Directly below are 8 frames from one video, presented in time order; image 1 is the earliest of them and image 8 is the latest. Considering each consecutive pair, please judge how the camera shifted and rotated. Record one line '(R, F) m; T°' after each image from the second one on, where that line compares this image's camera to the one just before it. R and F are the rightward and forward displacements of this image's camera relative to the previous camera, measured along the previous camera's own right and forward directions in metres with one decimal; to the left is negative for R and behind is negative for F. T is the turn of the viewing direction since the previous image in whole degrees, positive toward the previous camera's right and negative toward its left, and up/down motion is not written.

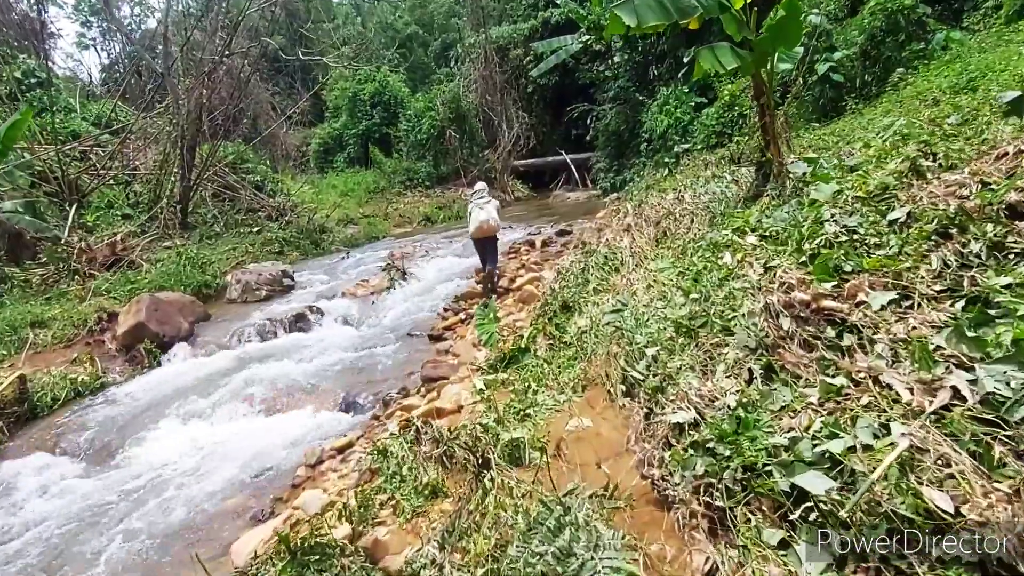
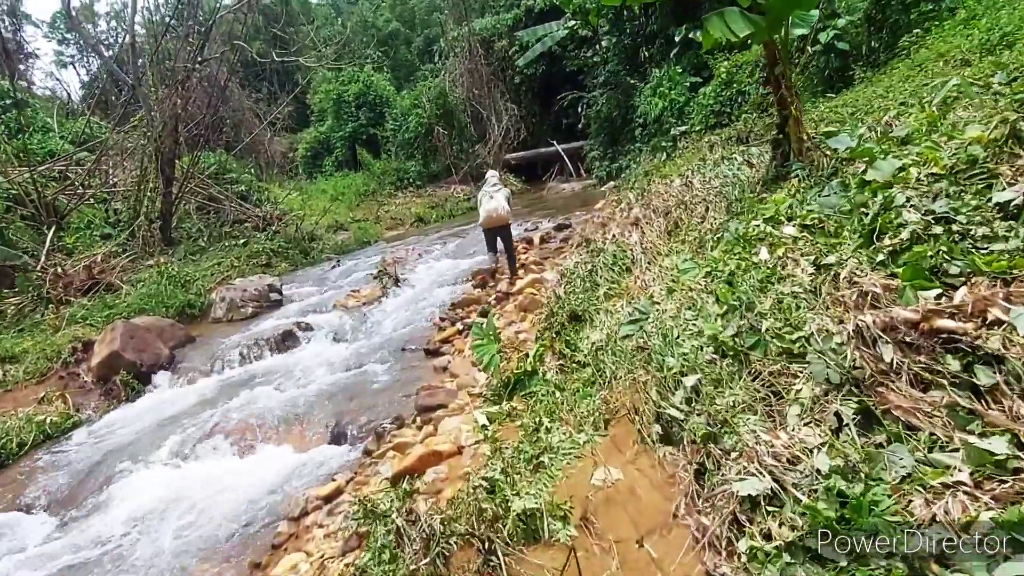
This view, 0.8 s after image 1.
(0.0, +0.5) m; 0°
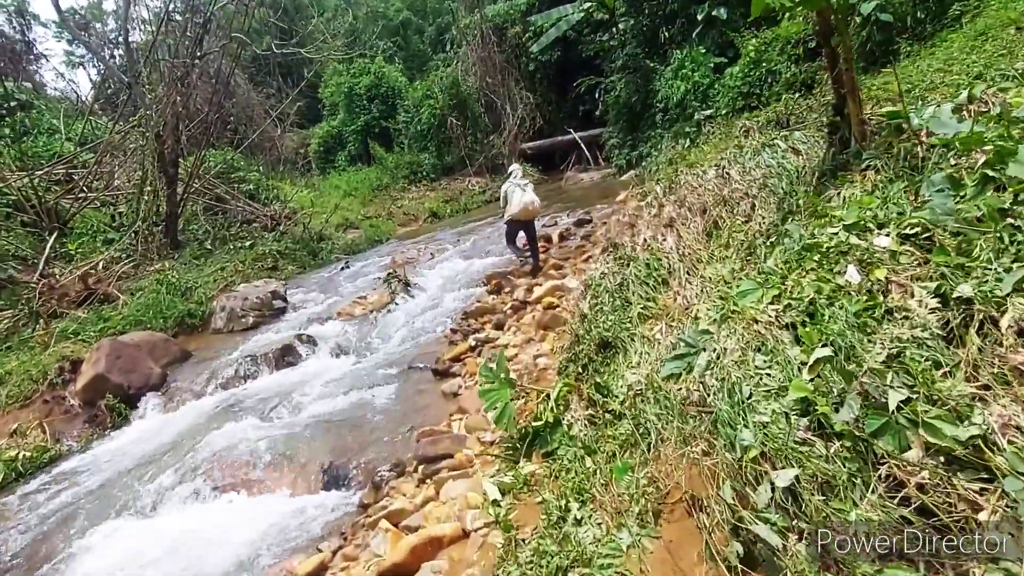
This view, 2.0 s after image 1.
(0.0, +0.6) m; -2°
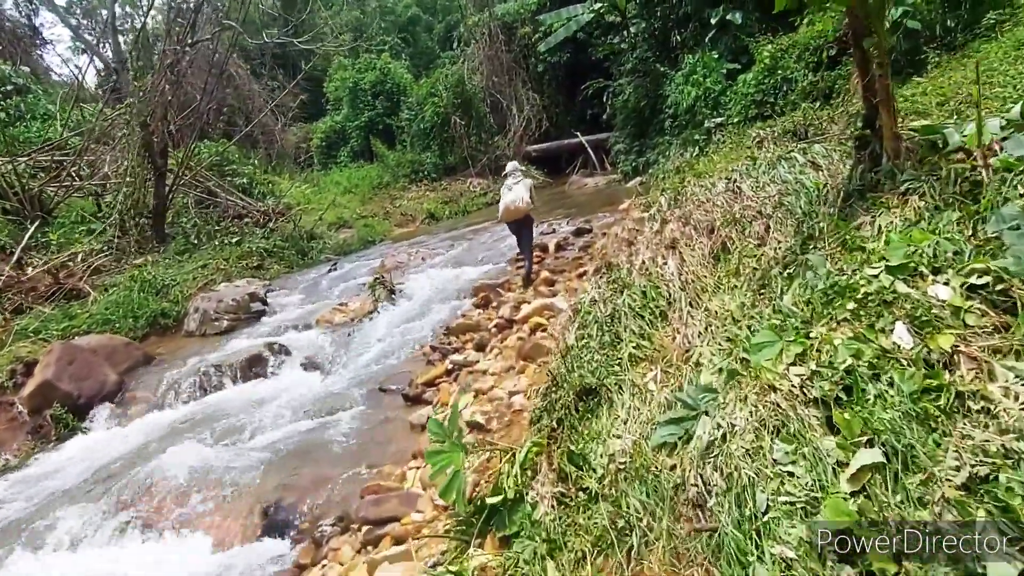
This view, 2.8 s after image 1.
(+0.1, +0.5) m; 0°
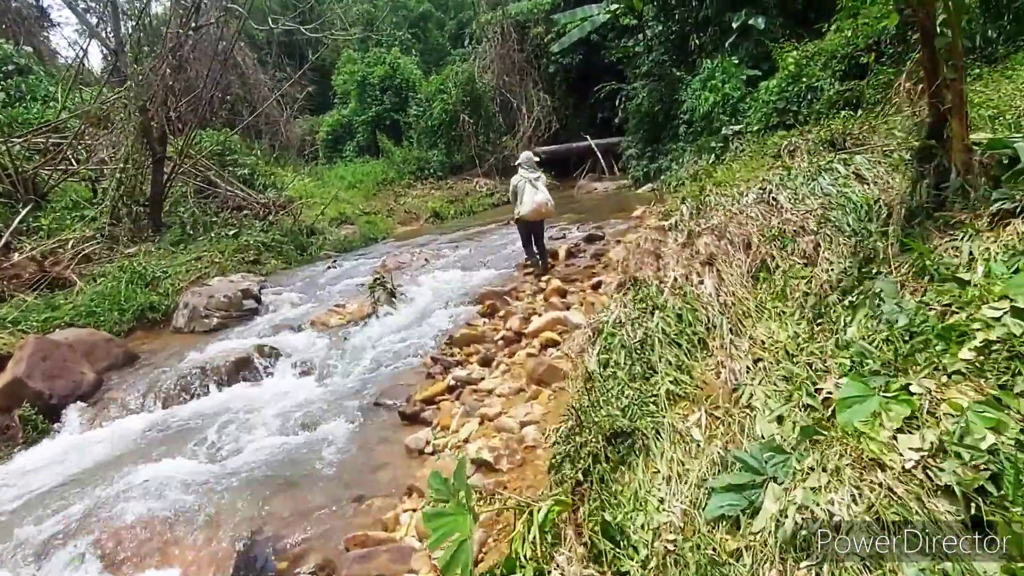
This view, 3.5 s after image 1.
(-0.1, +0.4) m; 0°
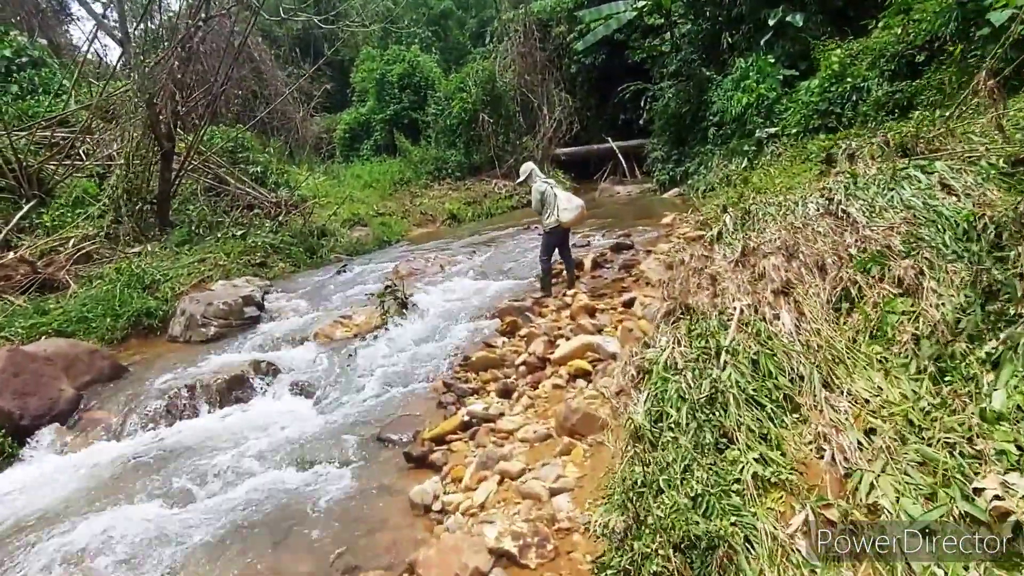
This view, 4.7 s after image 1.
(0.0, +0.5) m; -1°
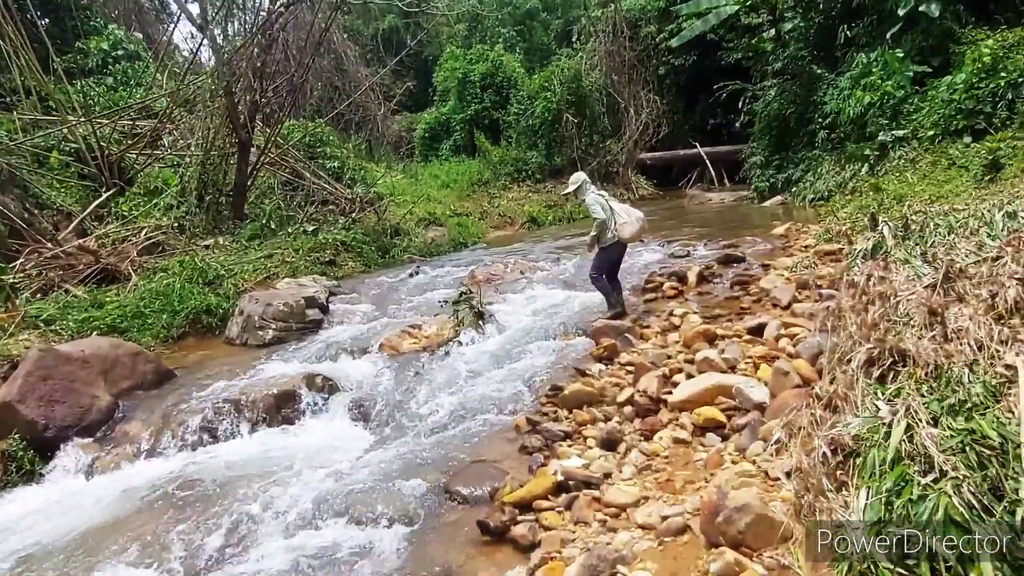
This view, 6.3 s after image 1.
(-0.2, +0.8) m; -6°
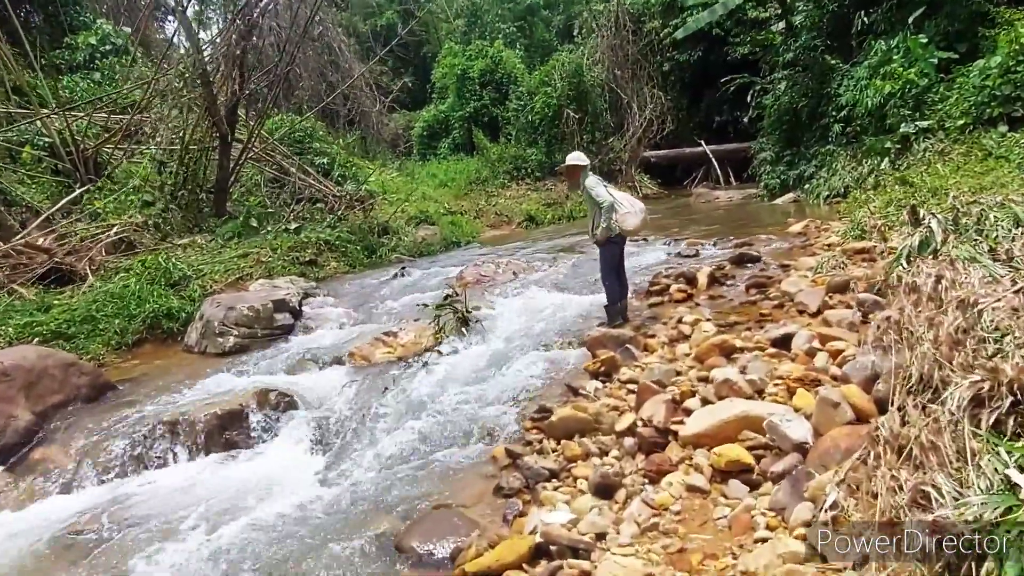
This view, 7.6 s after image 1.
(+0.1, +0.6) m; 0°
